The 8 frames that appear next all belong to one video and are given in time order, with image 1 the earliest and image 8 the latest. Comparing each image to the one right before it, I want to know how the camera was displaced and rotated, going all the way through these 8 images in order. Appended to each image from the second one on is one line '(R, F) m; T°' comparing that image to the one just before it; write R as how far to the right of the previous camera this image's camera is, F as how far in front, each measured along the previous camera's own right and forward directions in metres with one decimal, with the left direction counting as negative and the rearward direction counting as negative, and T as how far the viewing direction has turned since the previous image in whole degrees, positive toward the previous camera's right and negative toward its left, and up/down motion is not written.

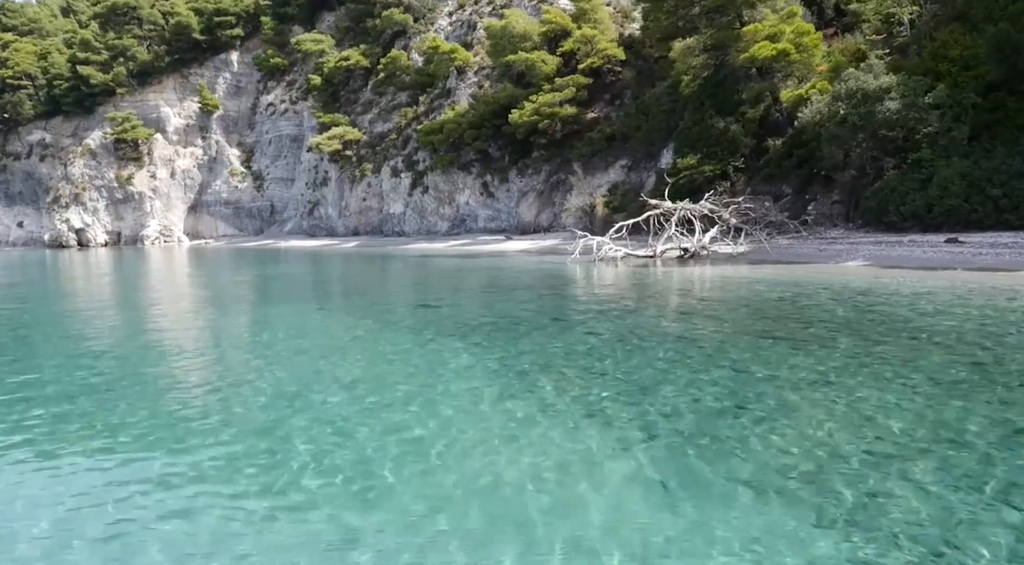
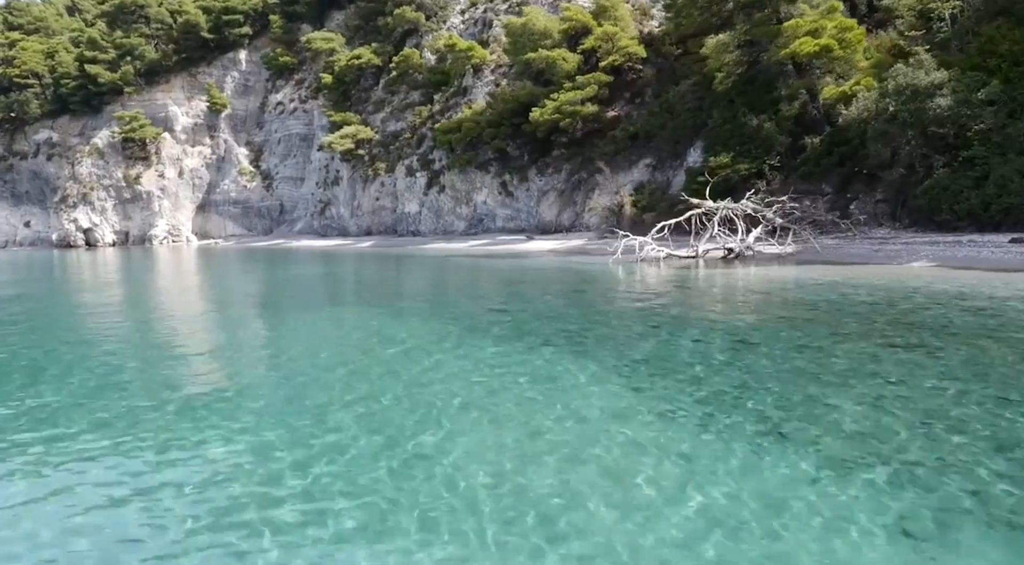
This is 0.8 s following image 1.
(-1.1, +0.5) m; 0°
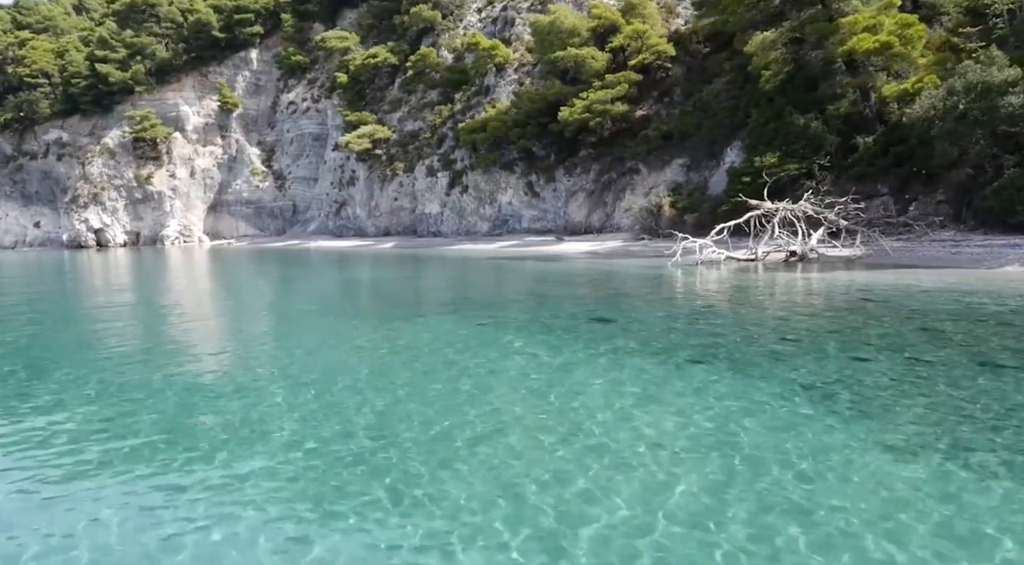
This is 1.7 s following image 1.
(-1.4, +0.6) m; 0°
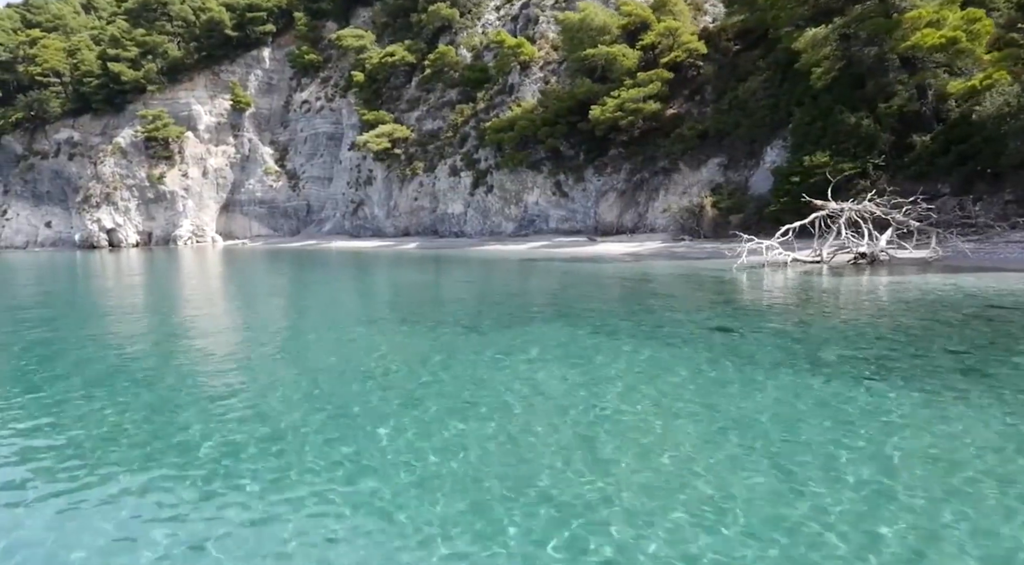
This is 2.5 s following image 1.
(-1.5, +0.6) m; 0°
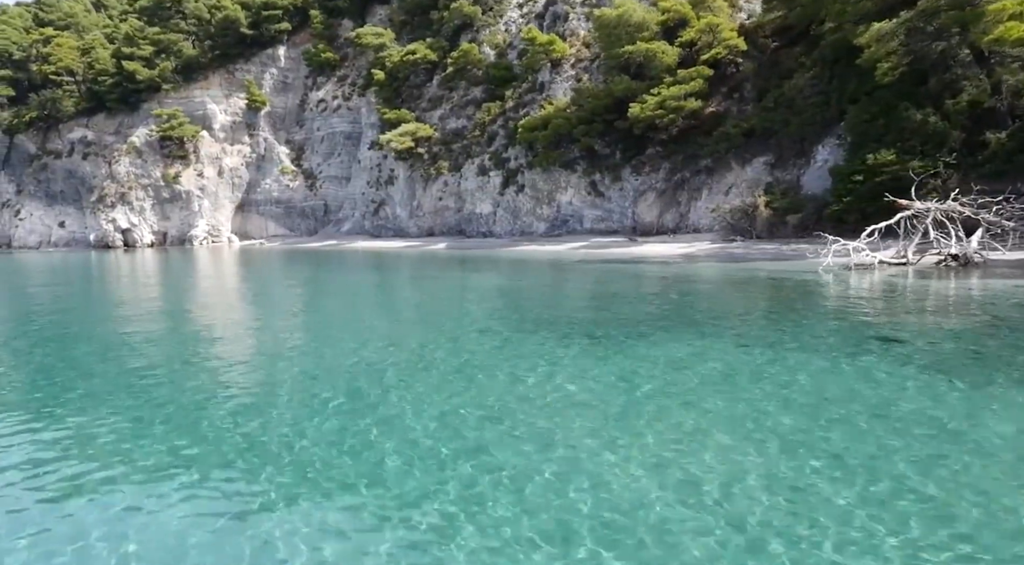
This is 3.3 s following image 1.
(-1.8, +0.7) m; 0°
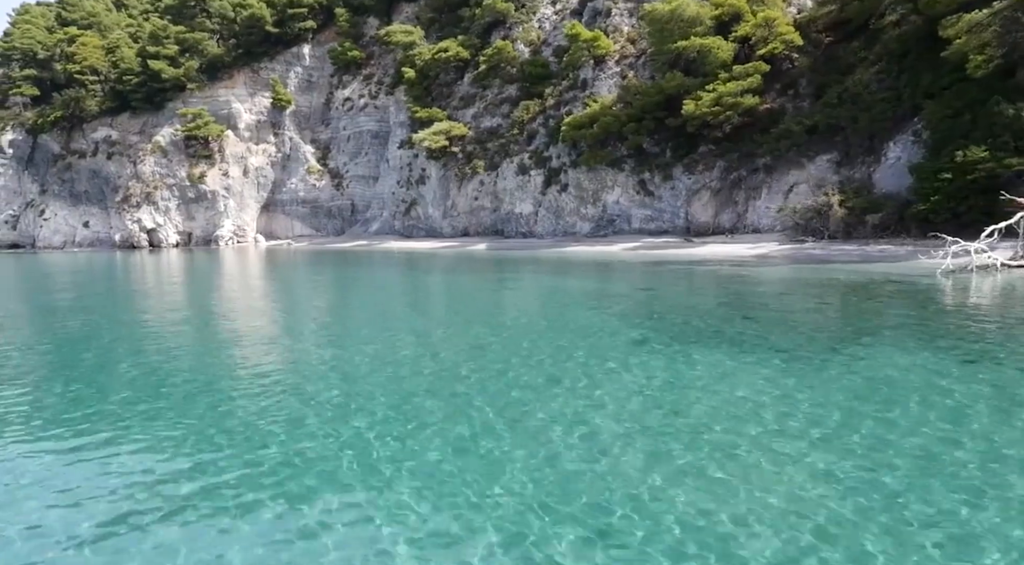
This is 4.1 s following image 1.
(-2.1, +0.9) m; -1°
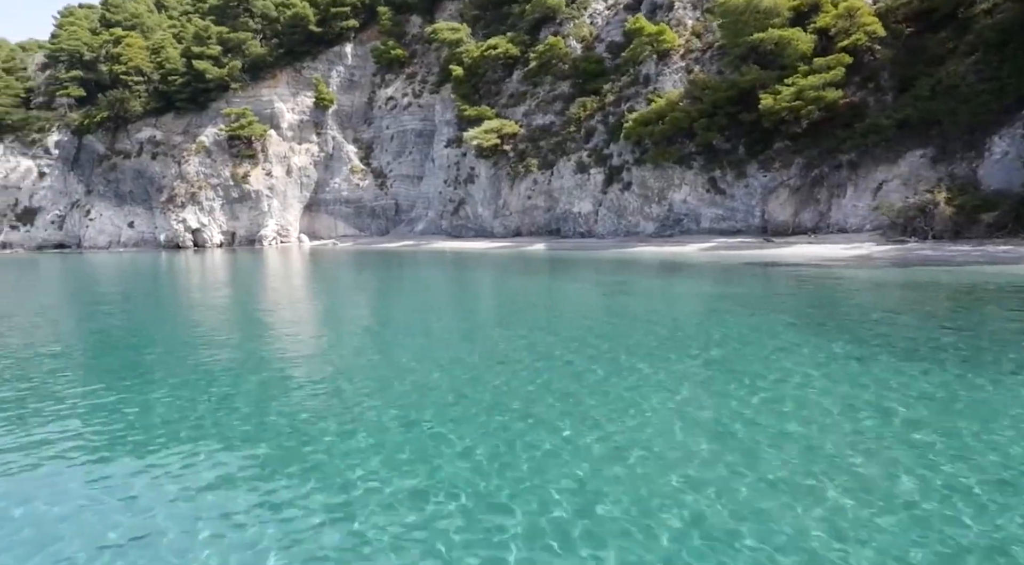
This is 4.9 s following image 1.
(-2.1, +1.1) m; -2°
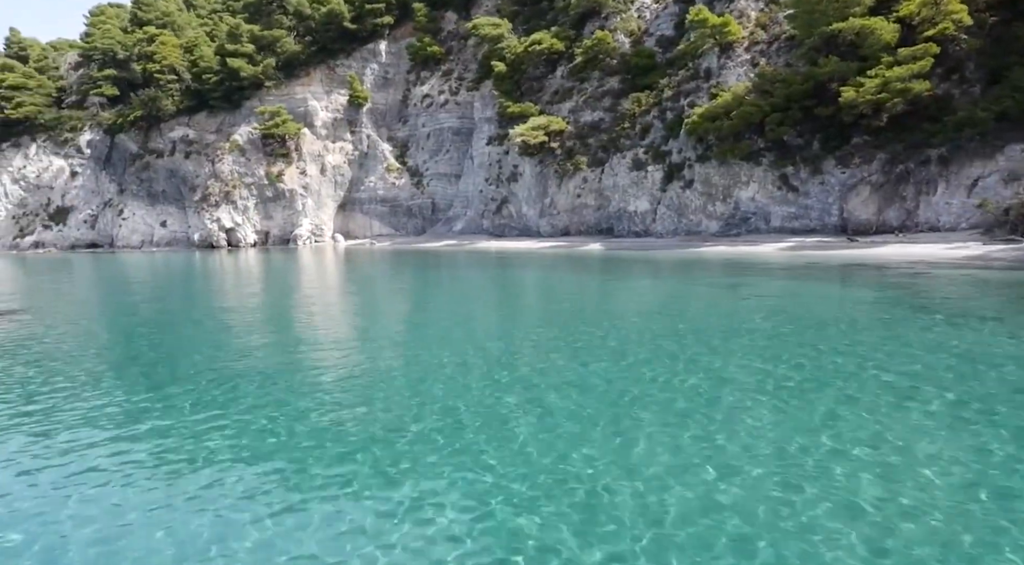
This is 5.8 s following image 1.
(-2.4, +1.3) m; -1°
